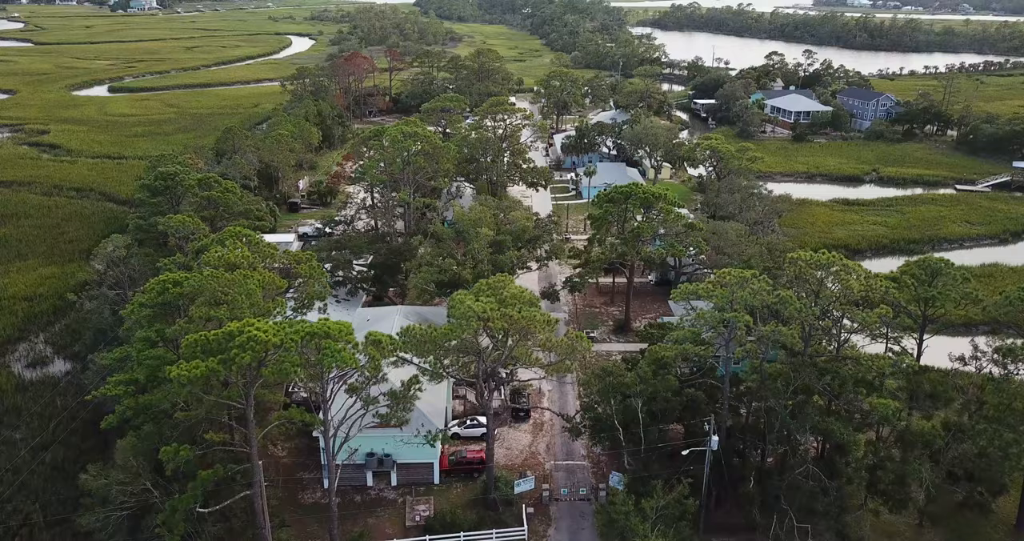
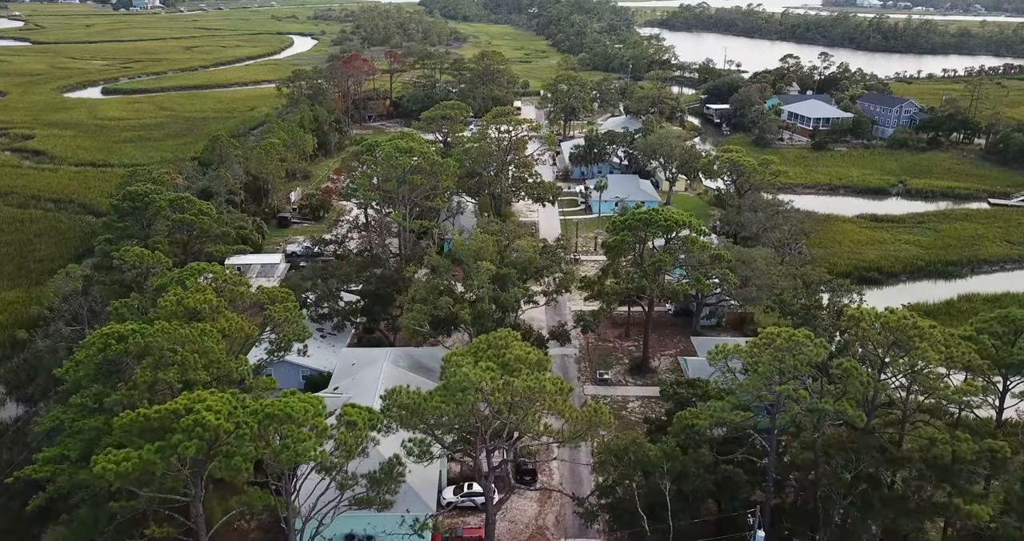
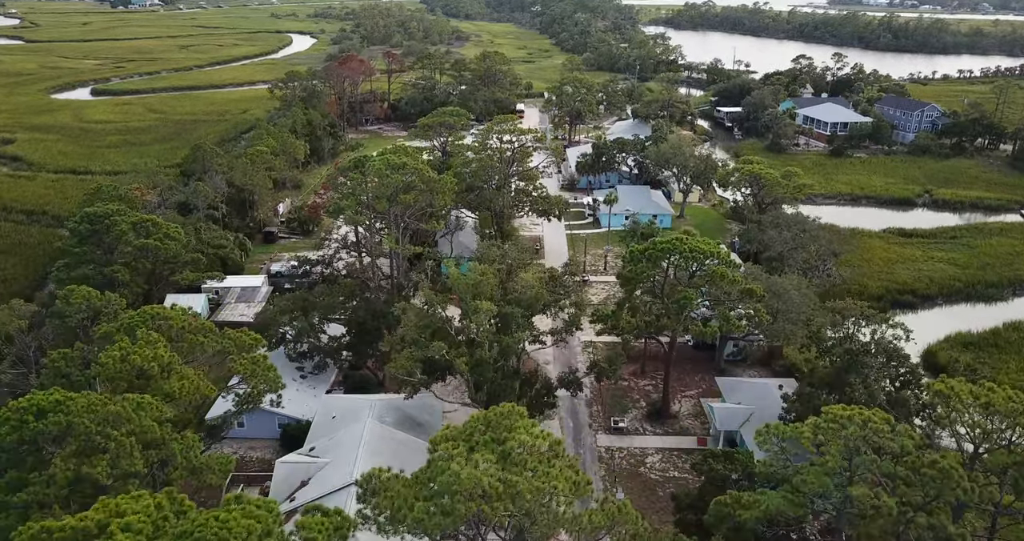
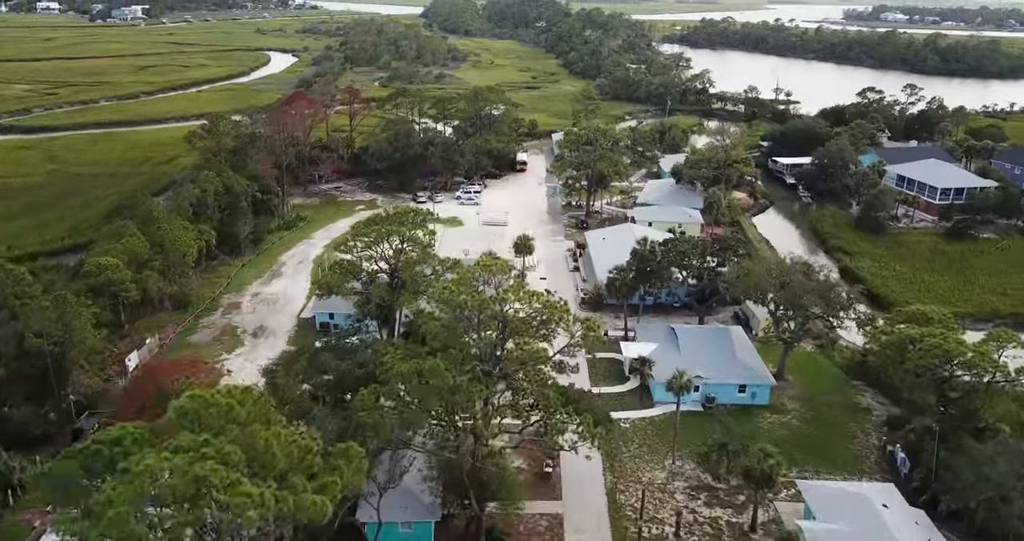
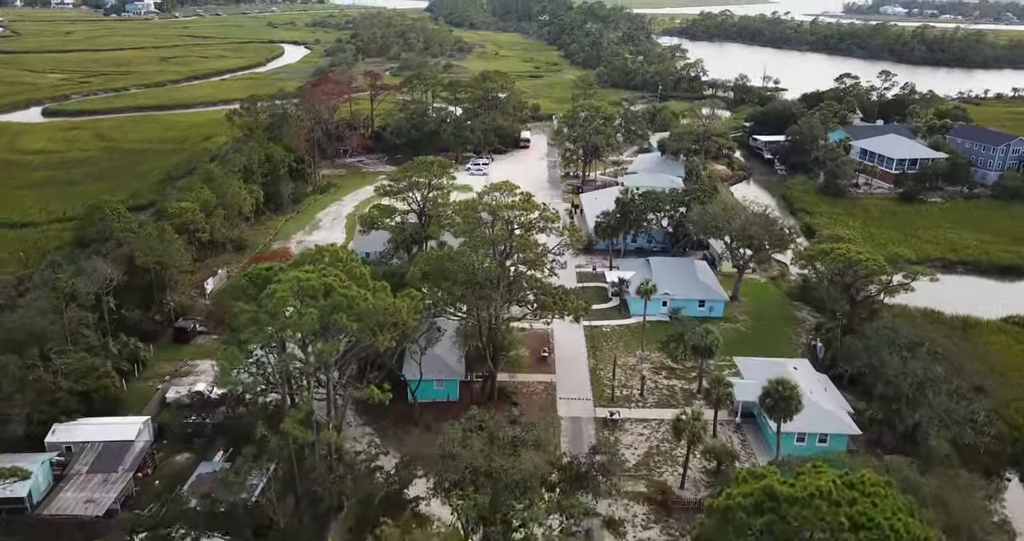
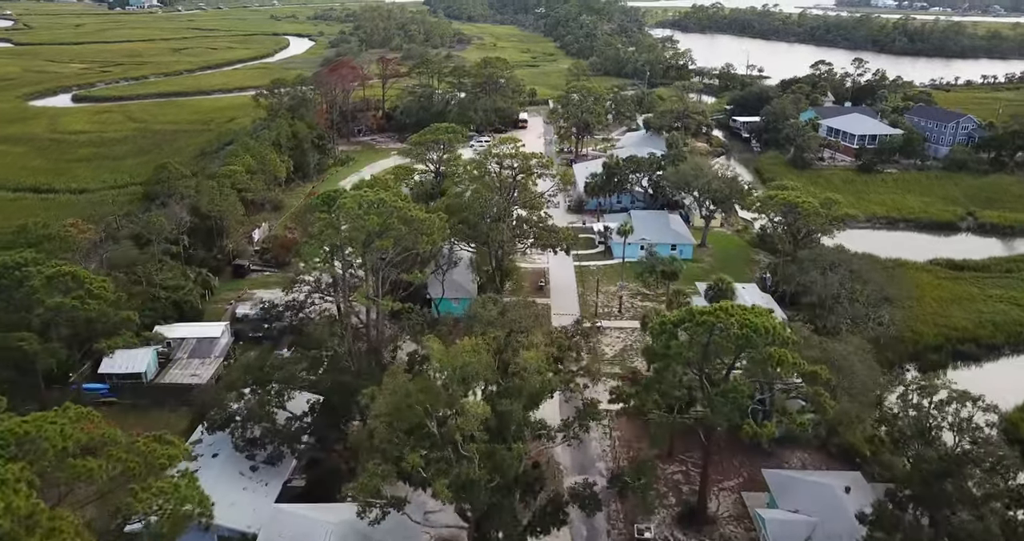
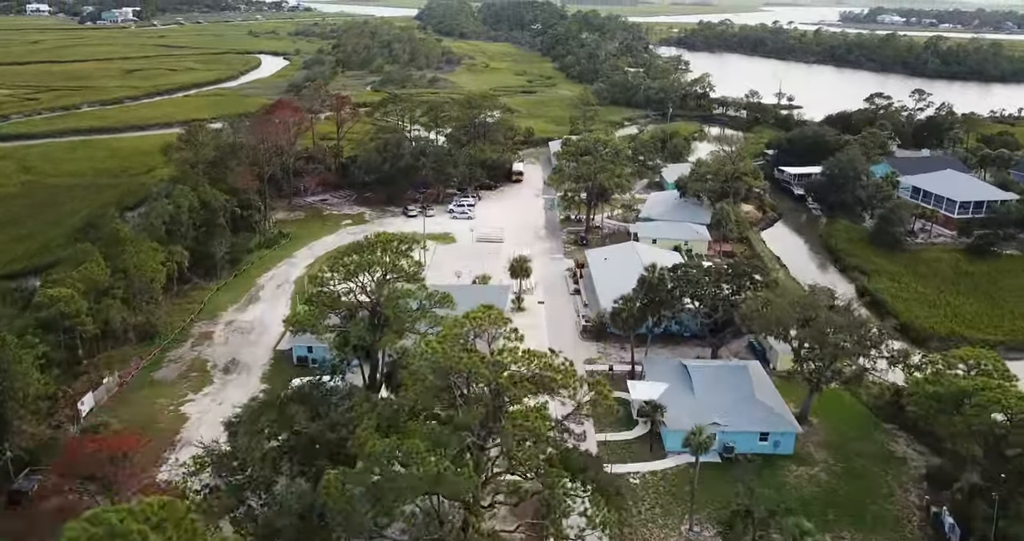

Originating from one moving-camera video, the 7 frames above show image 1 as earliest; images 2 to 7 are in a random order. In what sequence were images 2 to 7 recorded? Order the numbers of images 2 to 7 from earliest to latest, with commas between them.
2, 3, 6, 5, 4, 7
